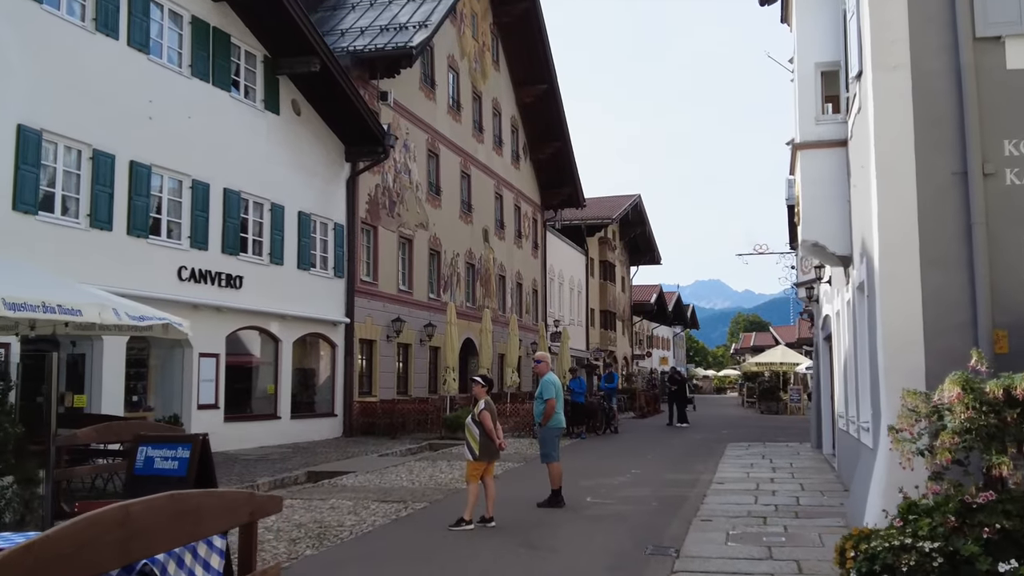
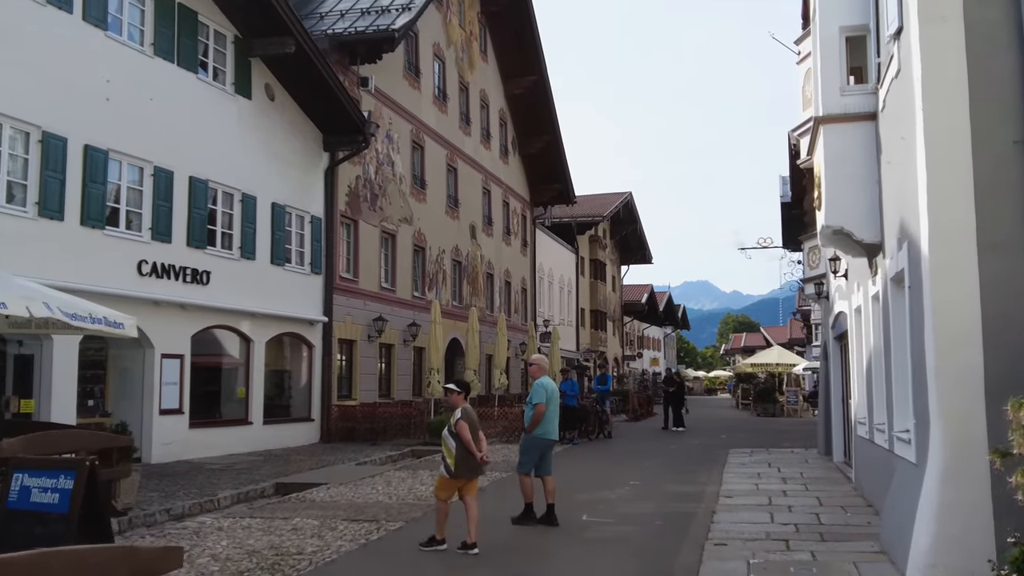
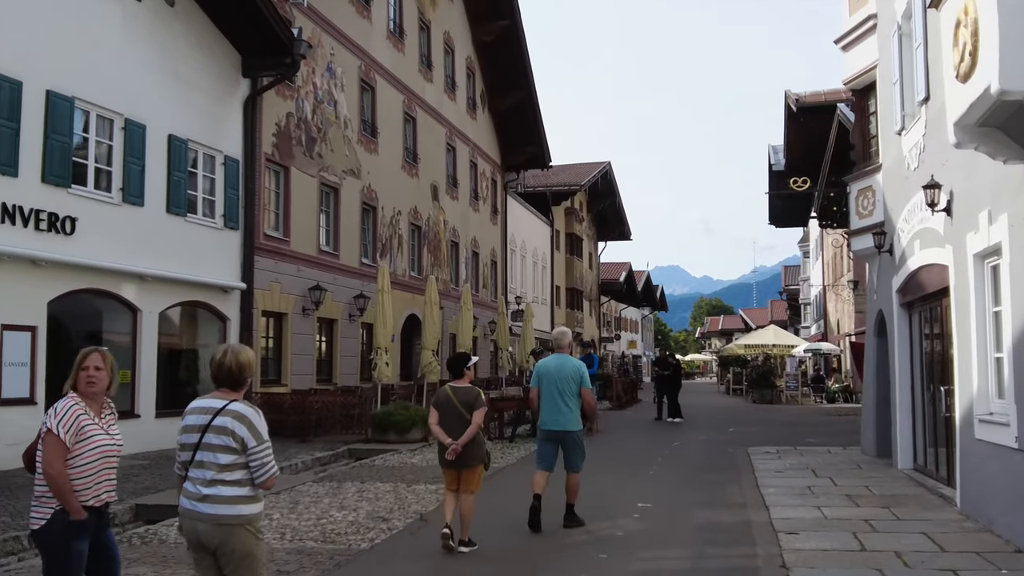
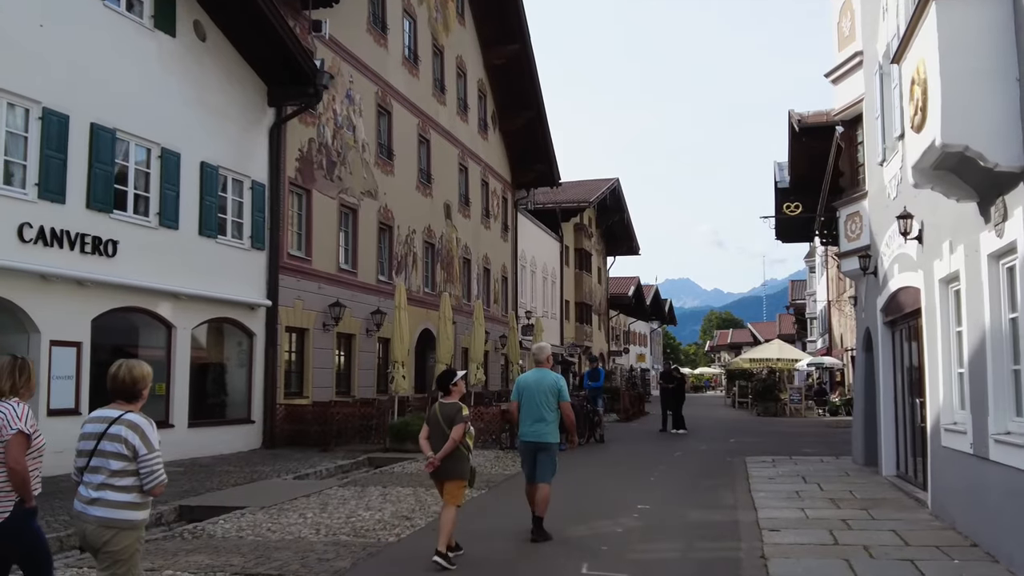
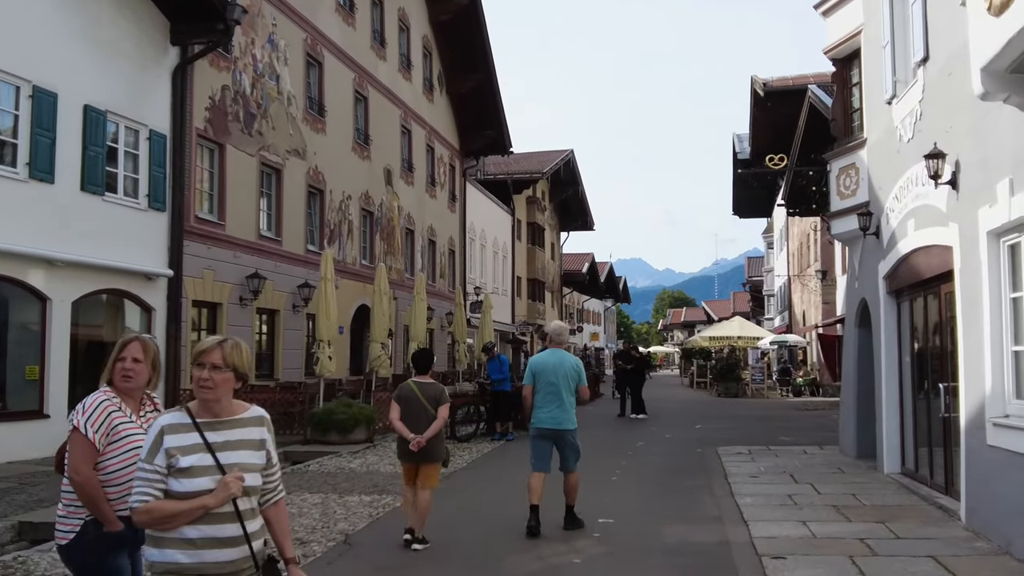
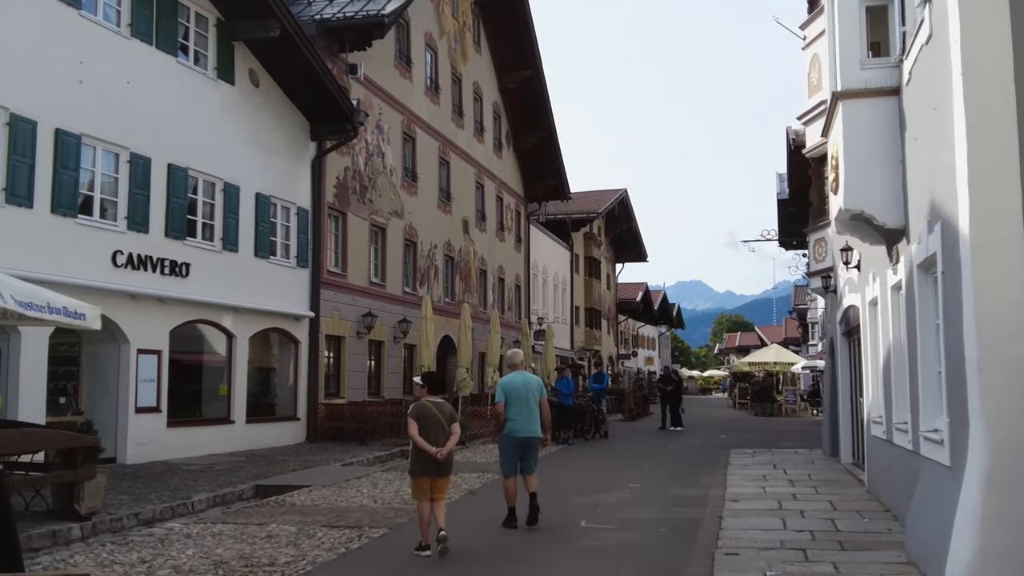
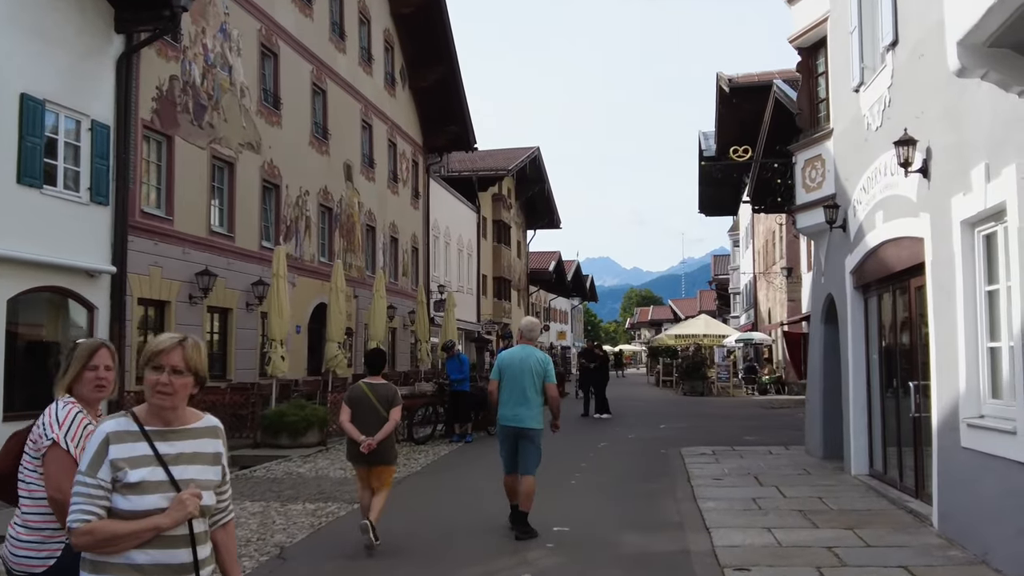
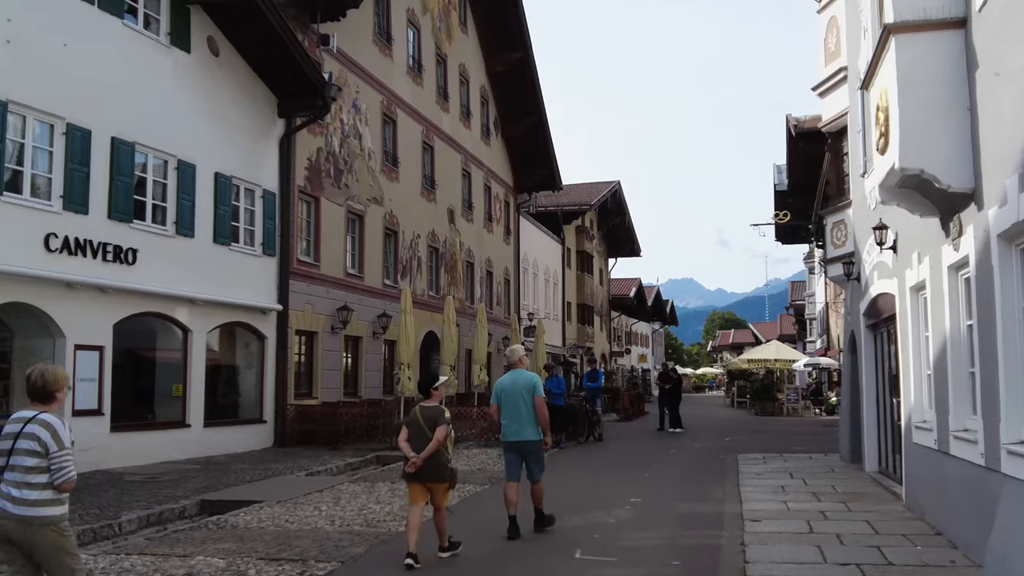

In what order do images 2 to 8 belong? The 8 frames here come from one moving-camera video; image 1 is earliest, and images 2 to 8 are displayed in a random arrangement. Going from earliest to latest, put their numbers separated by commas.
2, 6, 8, 4, 3, 5, 7
